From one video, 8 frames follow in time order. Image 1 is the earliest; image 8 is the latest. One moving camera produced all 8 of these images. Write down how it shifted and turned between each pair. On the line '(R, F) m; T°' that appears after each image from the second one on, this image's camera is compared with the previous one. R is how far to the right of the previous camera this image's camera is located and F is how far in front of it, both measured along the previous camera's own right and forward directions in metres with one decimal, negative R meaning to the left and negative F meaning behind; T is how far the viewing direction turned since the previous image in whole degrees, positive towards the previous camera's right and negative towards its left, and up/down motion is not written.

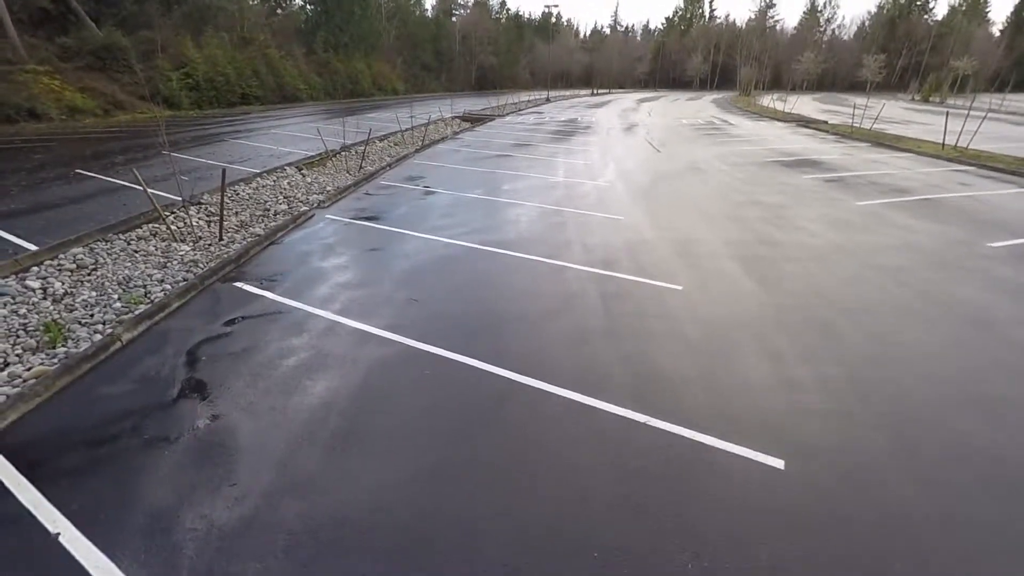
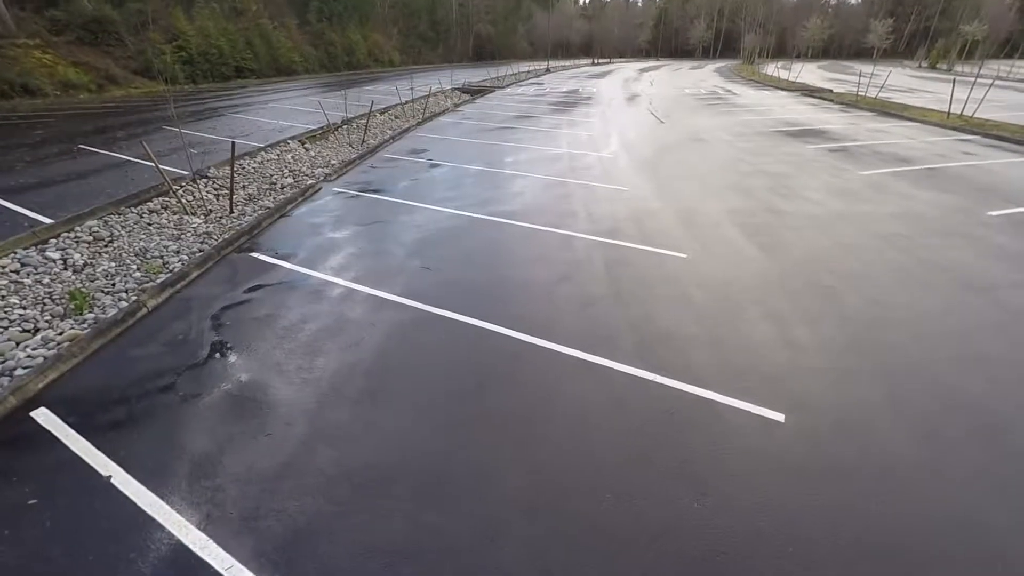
(-0.1, -0.2) m; 0°
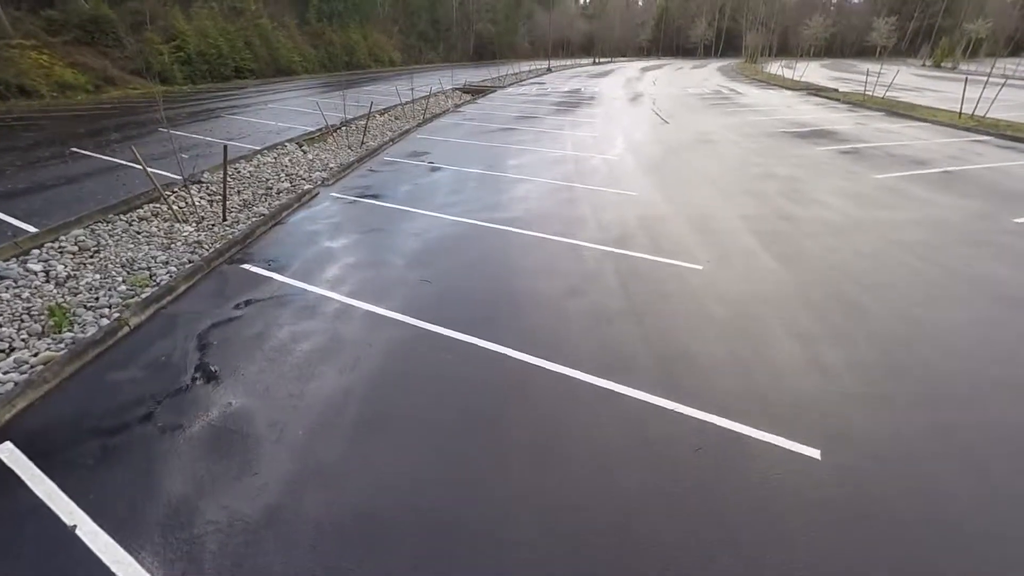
(-0.1, +0.3) m; 0°
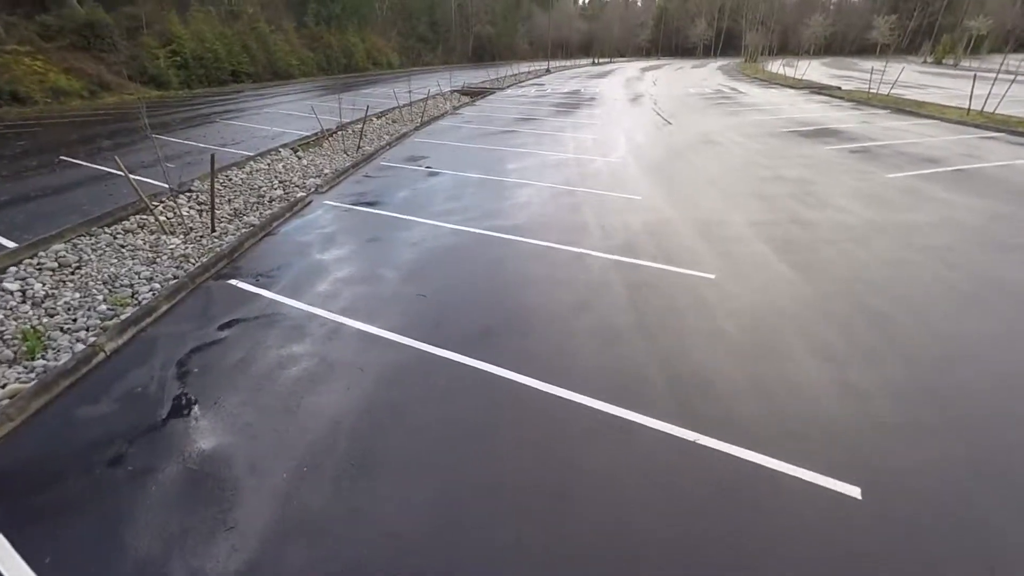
(0.0, +0.3) m; 0°
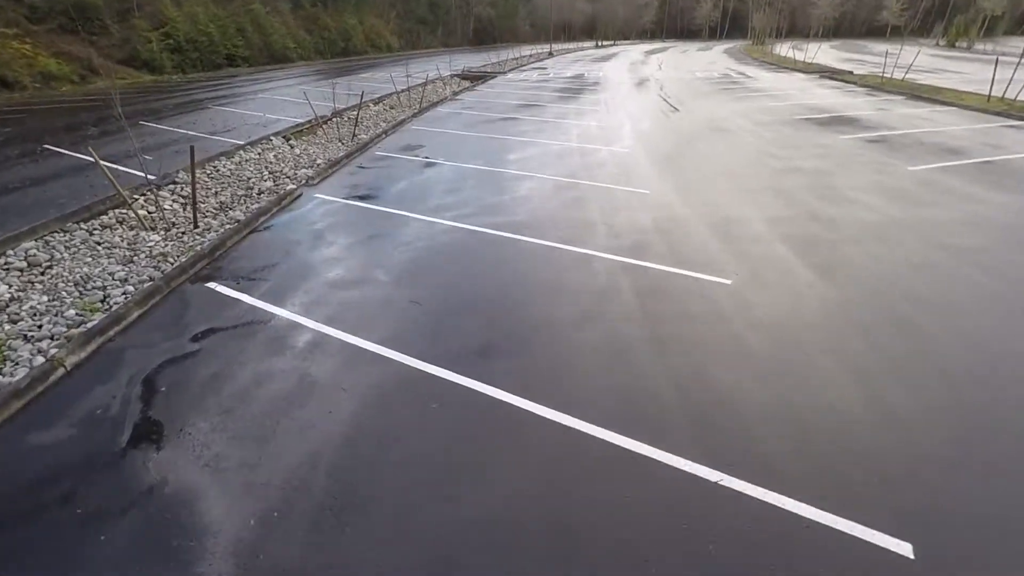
(0.0, +0.4) m; 0°
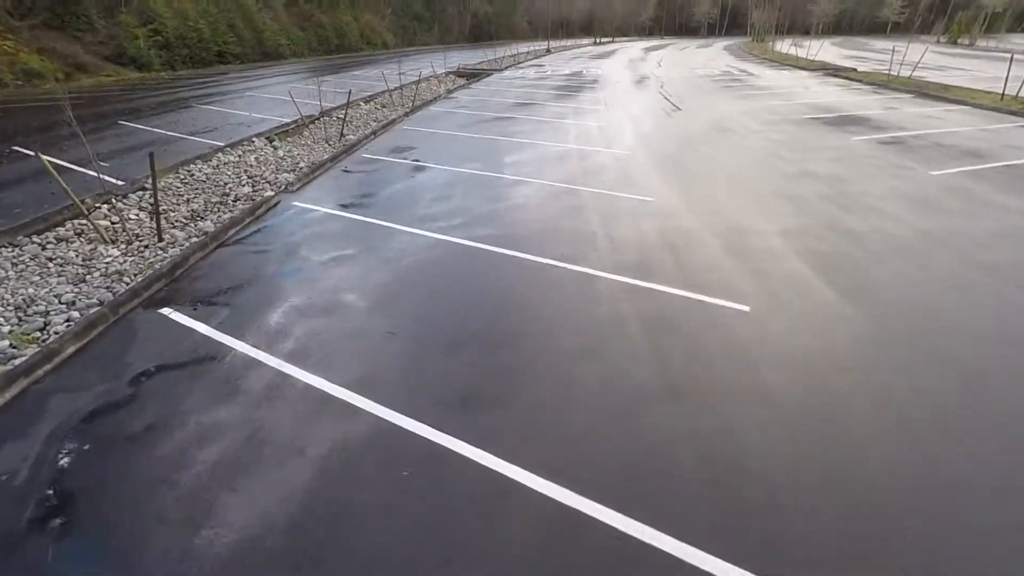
(+0.1, +0.6) m; 0°
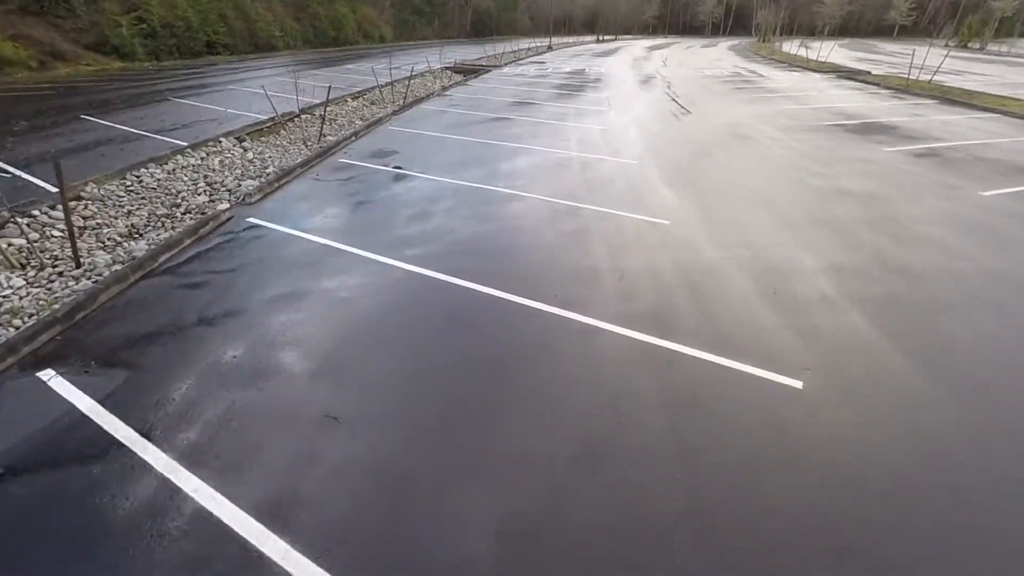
(+0.1, +1.1) m; 0°
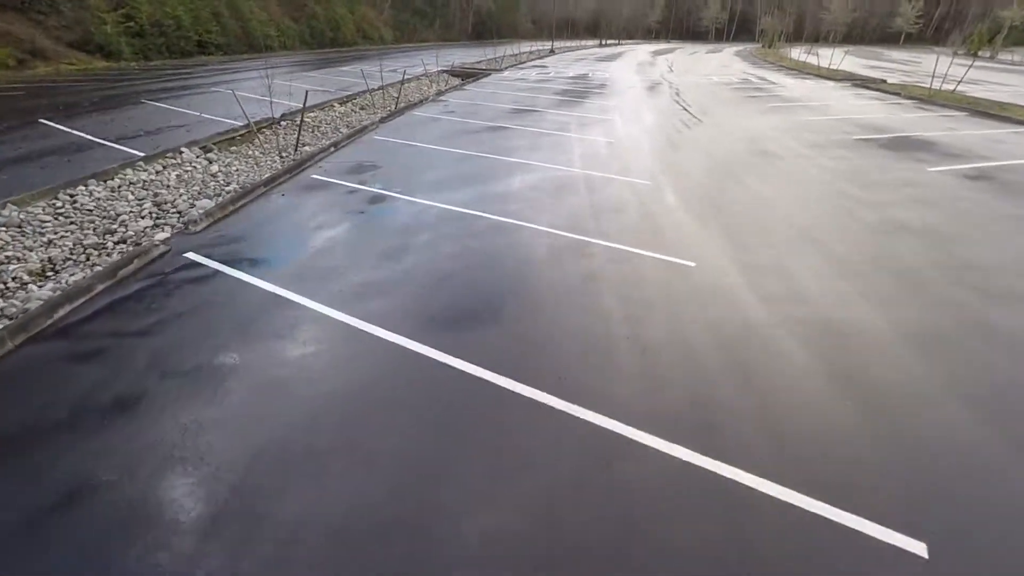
(+0.1, +1.2) m; 0°
